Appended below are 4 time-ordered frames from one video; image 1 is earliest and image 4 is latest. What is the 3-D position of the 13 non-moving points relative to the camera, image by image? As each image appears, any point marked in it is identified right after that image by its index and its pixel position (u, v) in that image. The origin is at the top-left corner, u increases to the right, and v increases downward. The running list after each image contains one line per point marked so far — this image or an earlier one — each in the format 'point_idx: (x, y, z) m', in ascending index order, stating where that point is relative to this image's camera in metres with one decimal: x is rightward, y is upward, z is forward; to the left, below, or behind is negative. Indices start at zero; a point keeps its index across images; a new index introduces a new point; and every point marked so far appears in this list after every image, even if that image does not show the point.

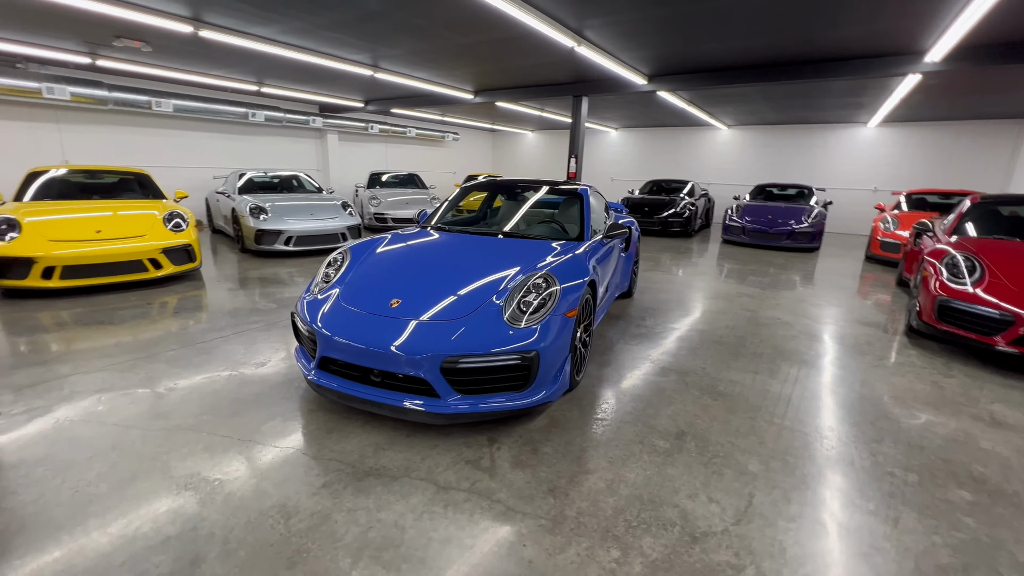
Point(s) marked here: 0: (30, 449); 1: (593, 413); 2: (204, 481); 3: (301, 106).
0: (-2.0, -0.7, +1.9) m
1: (+0.4, -0.6, +2.3) m
2: (-1.2, -0.7, +1.7) m
3: (-4.6, +3.9, +9.7) m
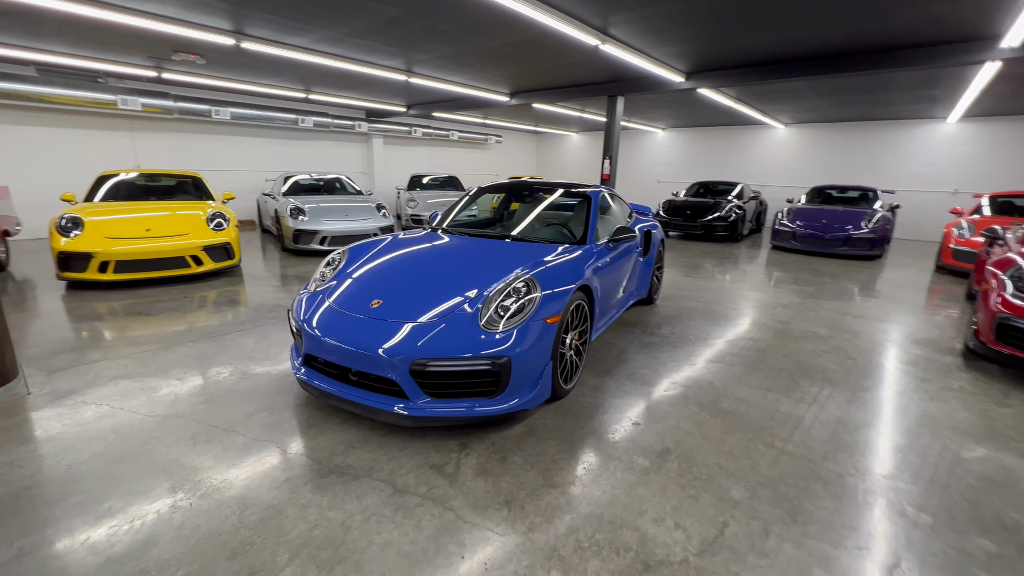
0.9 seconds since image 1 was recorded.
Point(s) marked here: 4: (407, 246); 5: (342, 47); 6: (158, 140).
0: (-2.2, -0.6, +2.0) m
1: (+0.3, -0.7, +2.2) m
2: (-1.3, -0.7, +1.8) m
3: (-3.7, +4.0, +10.2) m
4: (-0.7, +0.3, +2.8) m
5: (-1.9, +2.7, +5.0) m
6: (-5.9, +2.5, +7.4) m
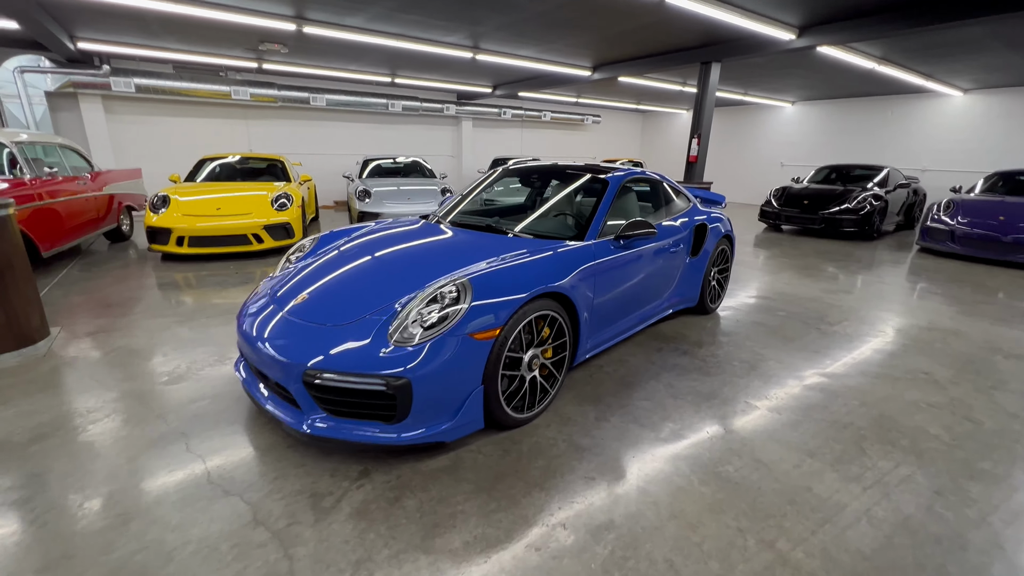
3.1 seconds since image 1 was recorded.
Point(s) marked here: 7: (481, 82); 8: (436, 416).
0: (-2.4, -0.5, +2.2) m
1: (0.0, -0.7, +1.8) m
2: (-1.7, -0.7, +1.8) m
3: (-1.6, +4.4, +10.3) m
4: (-0.8, +0.3, +2.6) m
5: (-1.2, +2.9, +4.9) m
6: (-4.5, +3.0, +8.2) m
7: (-0.6, +4.1, +9.0) m
8: (-0.3, -0.5, +1.7) m
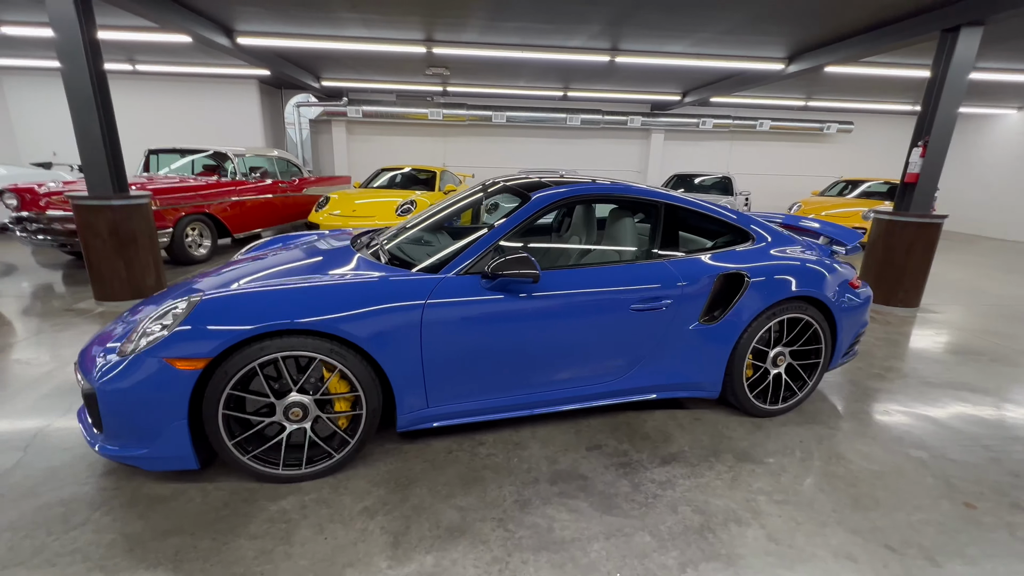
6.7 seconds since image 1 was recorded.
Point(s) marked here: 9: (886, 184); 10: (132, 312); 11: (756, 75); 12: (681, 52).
0: (-2.8, -0.3, +3.1) m
1: (-1.0, -0.8, +1.5) m
2: (-2.5, -0.5, +2.3) m
3: (+2.6, +3.9, +9.6) m
4: (-1.1, +0.3, +2.6) m
5: (0.0, +2.7, +4.8) m
6: (-1.1, +3.0, +9.3) m
7: (+2.8, +3.5, +8.0) m
8: (-1.3, -0.5, +1.5) m
9: (+6.7, +1.9, +8.1) m
10: (-1.5, -0.1, +1.8) m
11: (+3.4, +2.9, +6.2) m
12: (+2.0, +2.8, +5.3) m
